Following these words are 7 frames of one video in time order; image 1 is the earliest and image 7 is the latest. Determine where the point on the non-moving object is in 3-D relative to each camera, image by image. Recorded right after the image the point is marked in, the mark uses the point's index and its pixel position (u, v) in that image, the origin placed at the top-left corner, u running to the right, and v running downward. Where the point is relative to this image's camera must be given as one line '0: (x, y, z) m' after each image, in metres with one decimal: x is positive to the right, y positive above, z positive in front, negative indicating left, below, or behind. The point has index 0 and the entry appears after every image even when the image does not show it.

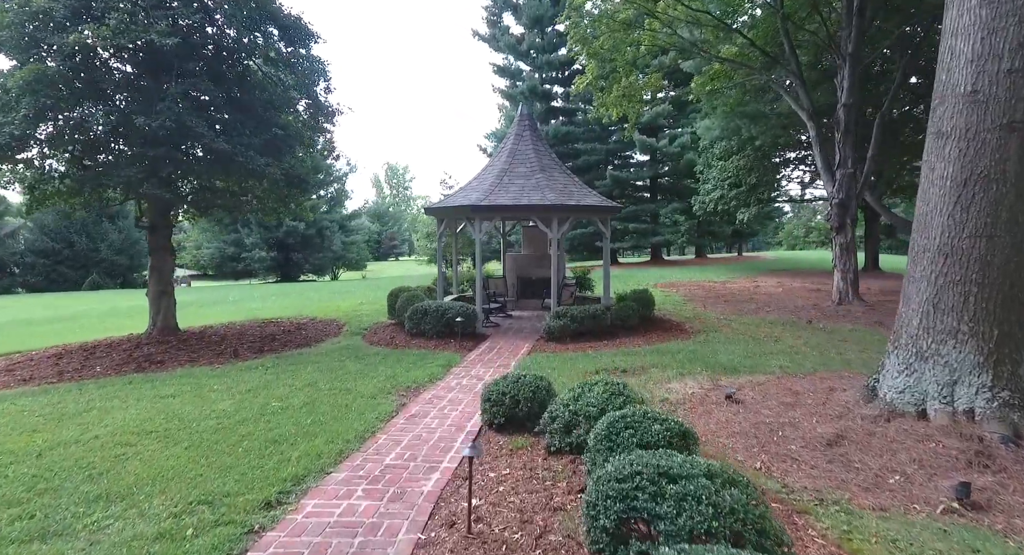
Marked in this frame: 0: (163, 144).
0: (-5.4, +2.1, +9.3) m
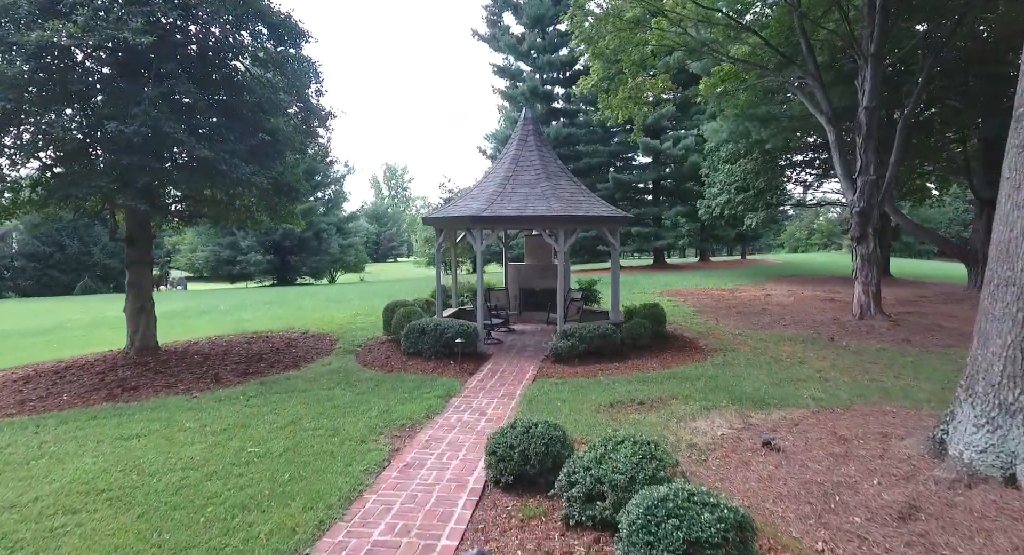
0: (-5.4, +1.8, +8.6) m
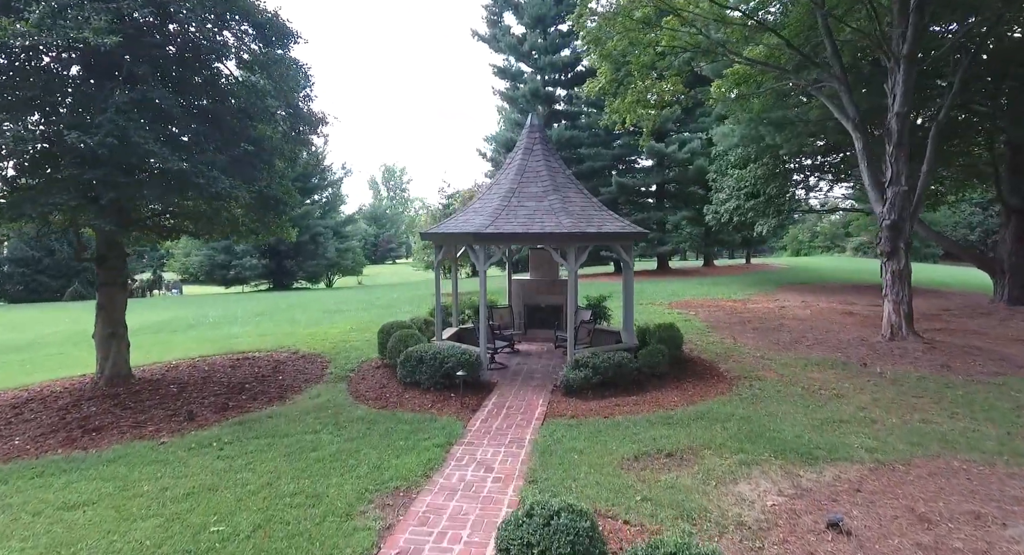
0: (-5.3, +1.5, +7.8) m
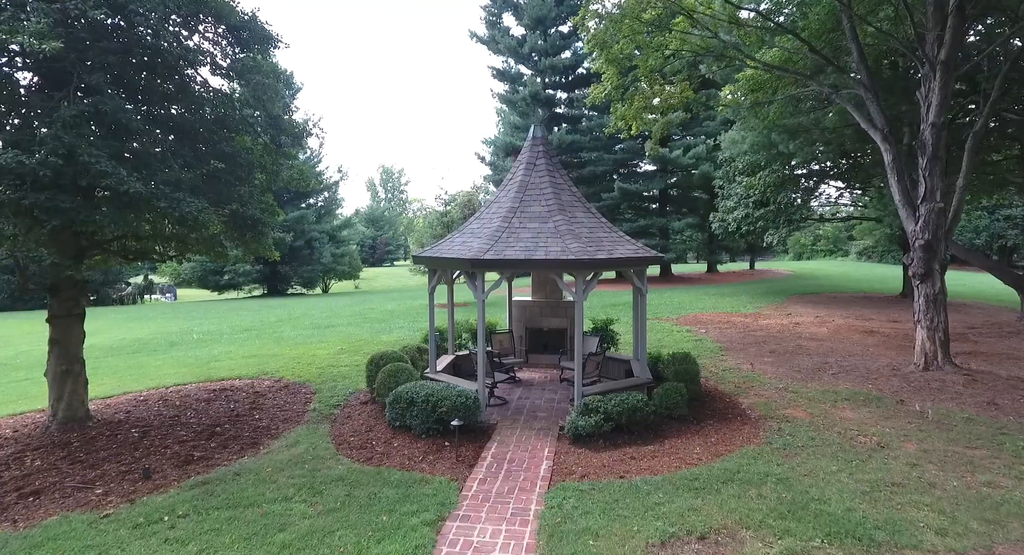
0: (-5.2, +1.1, +6.9) m
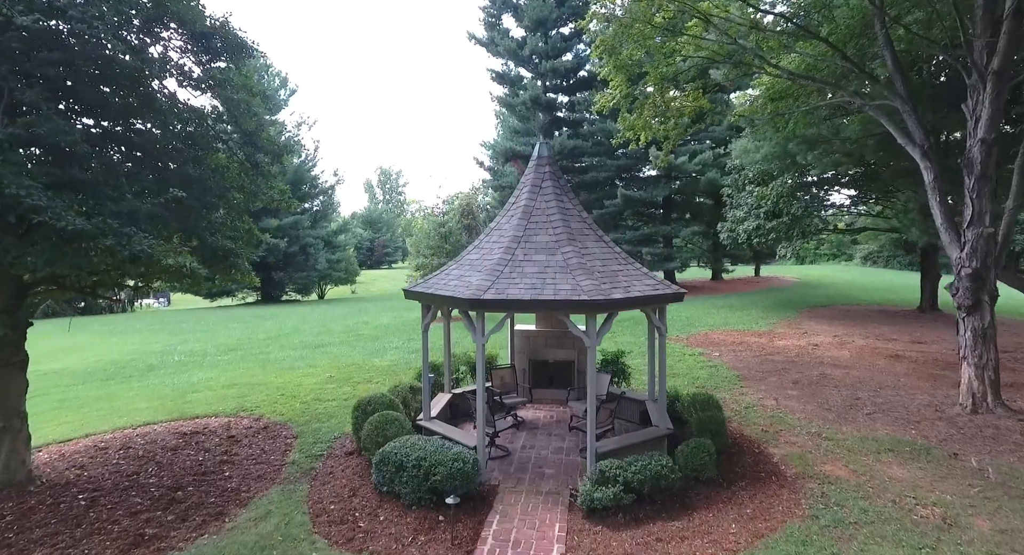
0: (-5.2, +0.6, +5.8) m
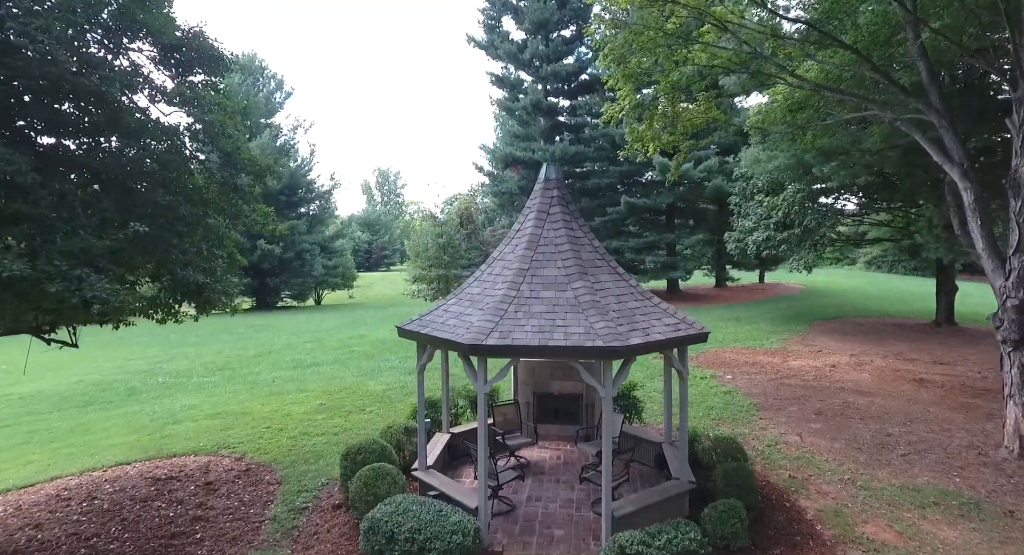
0: (-5.1, +0.1, +5.0) m
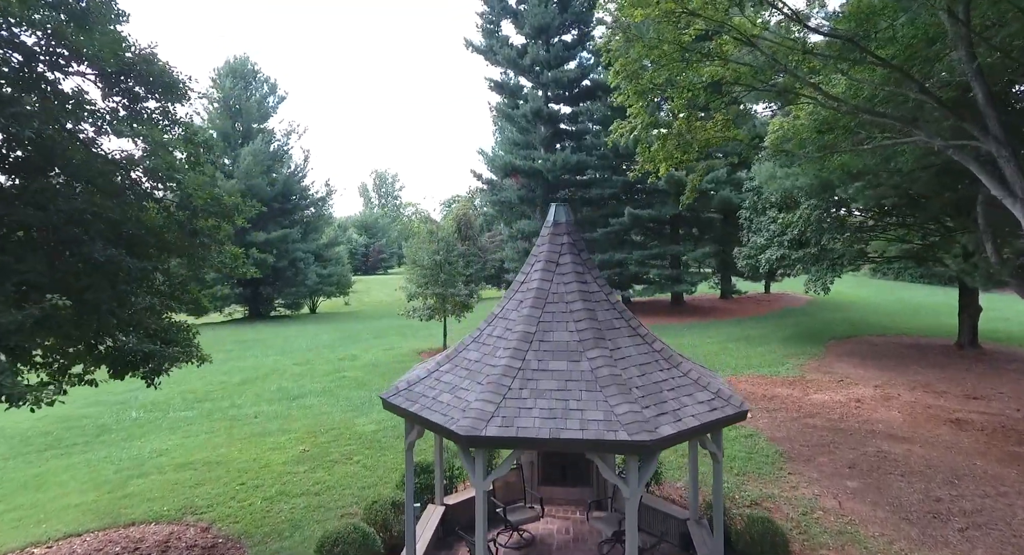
0: (-5.1, -0.6, +3.9) m
